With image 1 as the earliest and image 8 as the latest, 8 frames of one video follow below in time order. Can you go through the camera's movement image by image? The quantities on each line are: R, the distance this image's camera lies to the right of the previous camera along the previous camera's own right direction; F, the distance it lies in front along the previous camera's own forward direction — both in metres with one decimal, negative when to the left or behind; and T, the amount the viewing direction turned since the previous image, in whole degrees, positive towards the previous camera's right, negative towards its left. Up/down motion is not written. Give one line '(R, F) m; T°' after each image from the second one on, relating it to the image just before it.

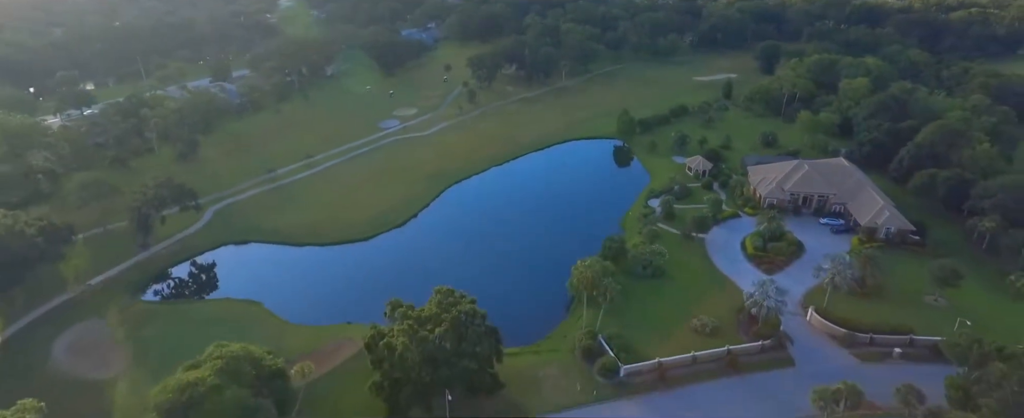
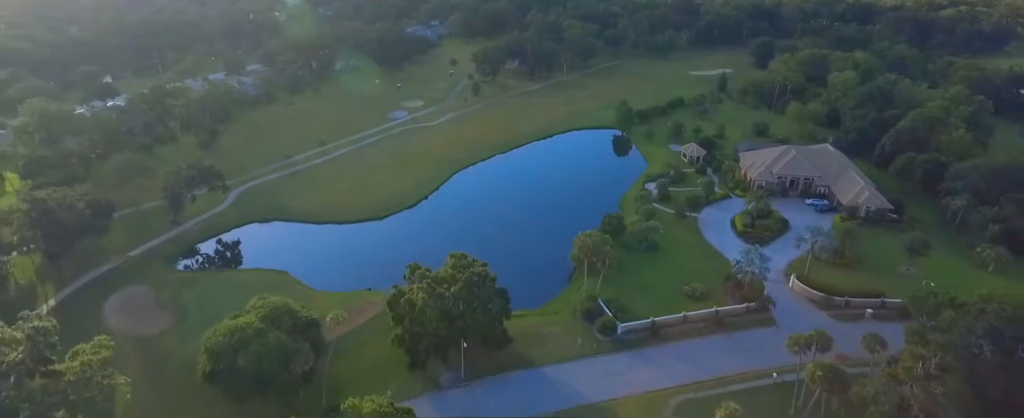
(-0.6, -4.3) m; 0°
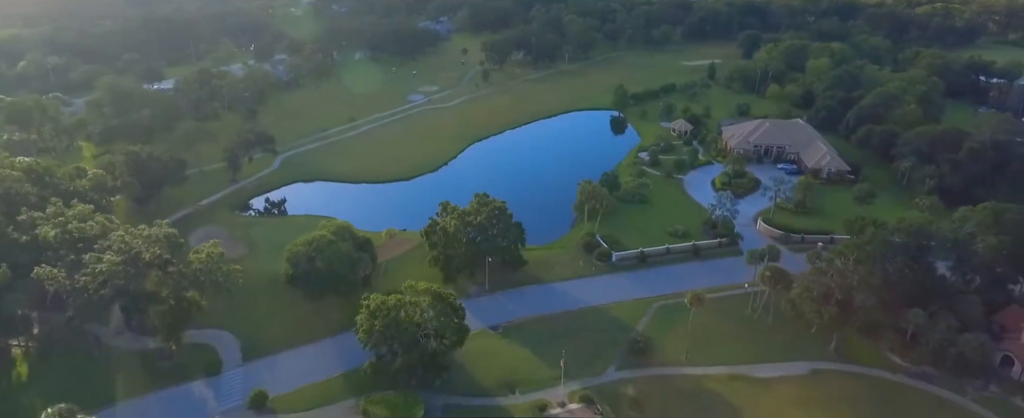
(-1.3, -10.0) m; 0°
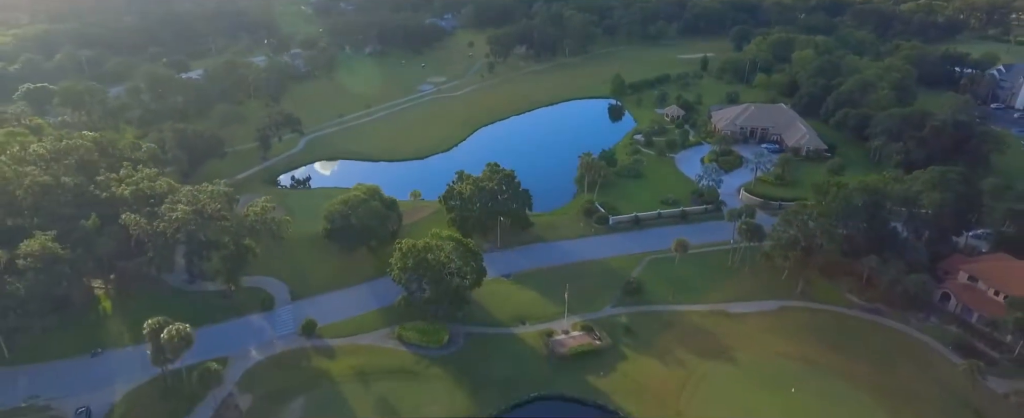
(-1.0, -6.8) m; 0°
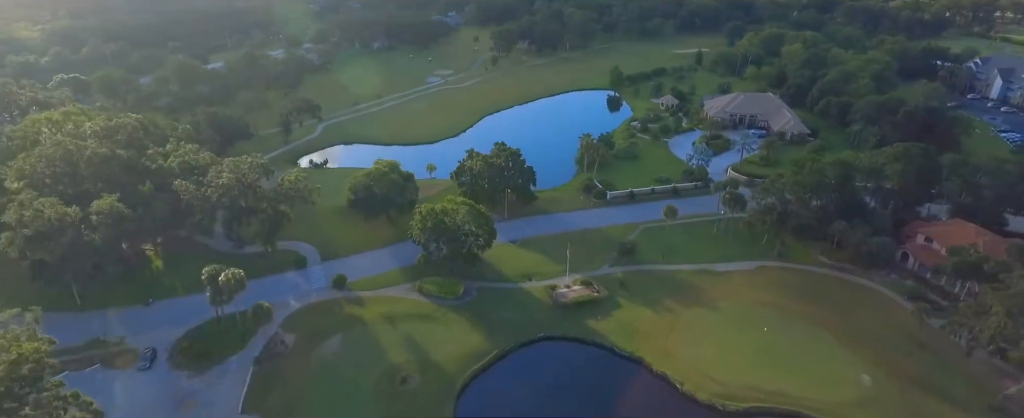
(-0.7, -5.7) m; 0°
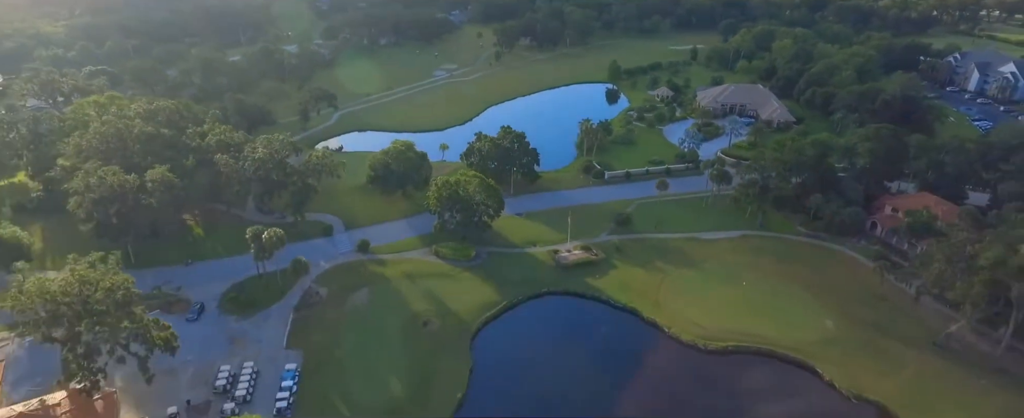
(-0.8, -5.6) m; 0°
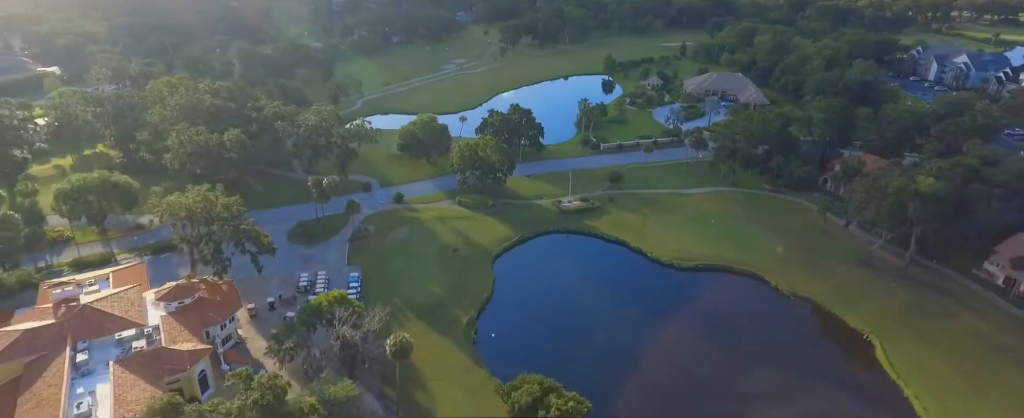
(-1.4, -11.3) m; 0°
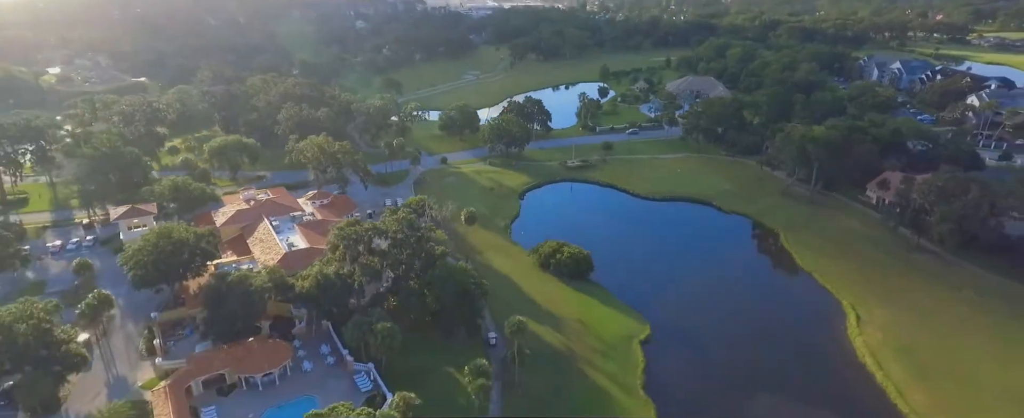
(-2.7, -21.6) m; 0°
